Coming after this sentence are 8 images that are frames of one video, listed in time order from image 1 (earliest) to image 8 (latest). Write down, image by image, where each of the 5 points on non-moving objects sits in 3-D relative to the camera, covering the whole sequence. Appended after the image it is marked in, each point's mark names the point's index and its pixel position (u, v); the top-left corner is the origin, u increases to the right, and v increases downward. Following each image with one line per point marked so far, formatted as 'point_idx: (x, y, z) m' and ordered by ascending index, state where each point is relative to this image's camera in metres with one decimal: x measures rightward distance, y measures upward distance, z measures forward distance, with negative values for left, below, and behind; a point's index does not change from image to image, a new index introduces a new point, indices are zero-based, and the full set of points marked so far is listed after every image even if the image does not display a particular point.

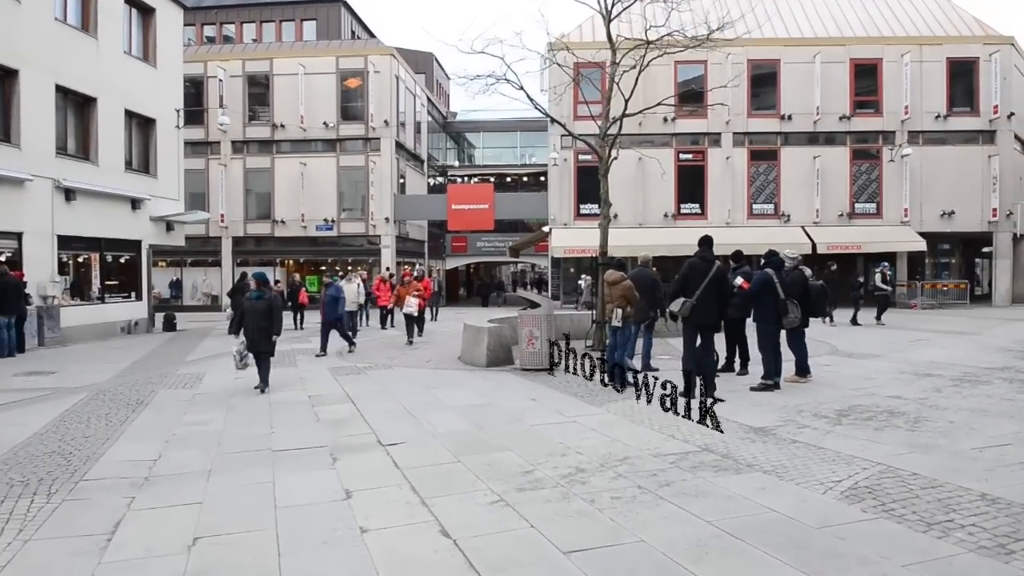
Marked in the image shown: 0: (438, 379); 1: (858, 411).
0: (-1.0, -1.3, +11.5) m
1: (+3.7, -1.3, +8.7) m
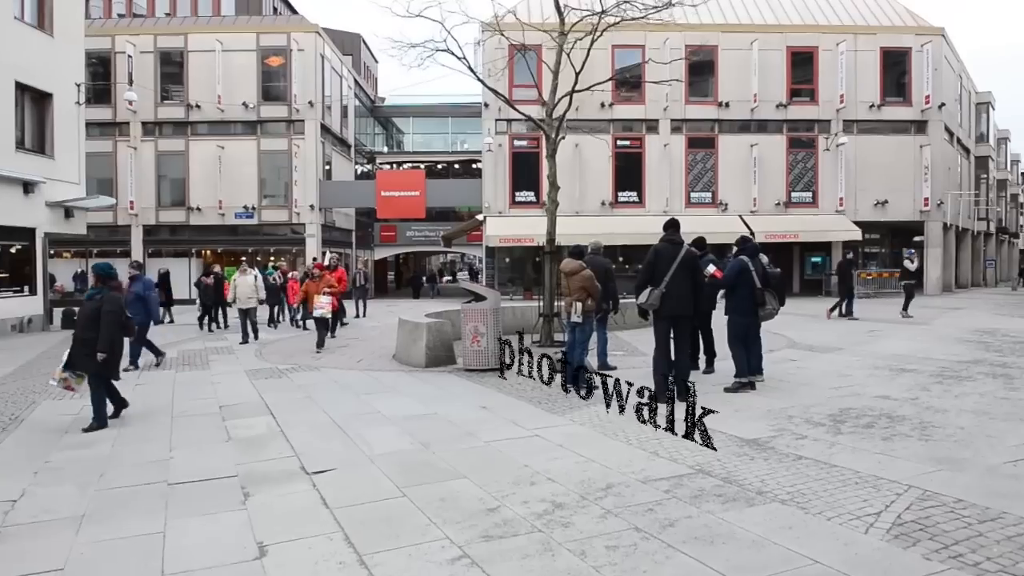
0: (-1.7, -1.2, +10.1) m
1: (+3.2, -1.2, +7.7) m
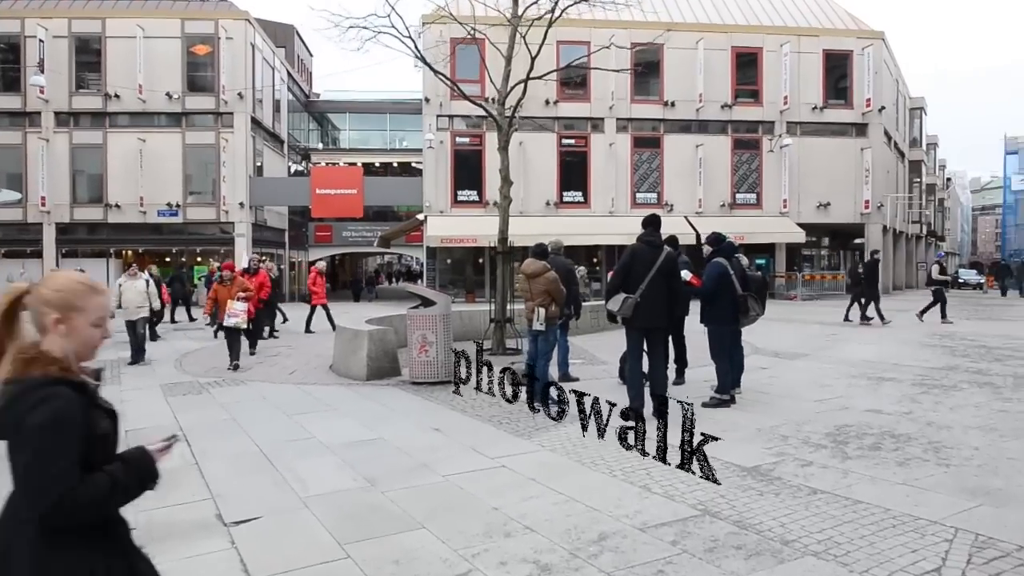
0: (-2.2, -1.2, +8.9) m
1: (+2.9, -1.2, +6.9) m
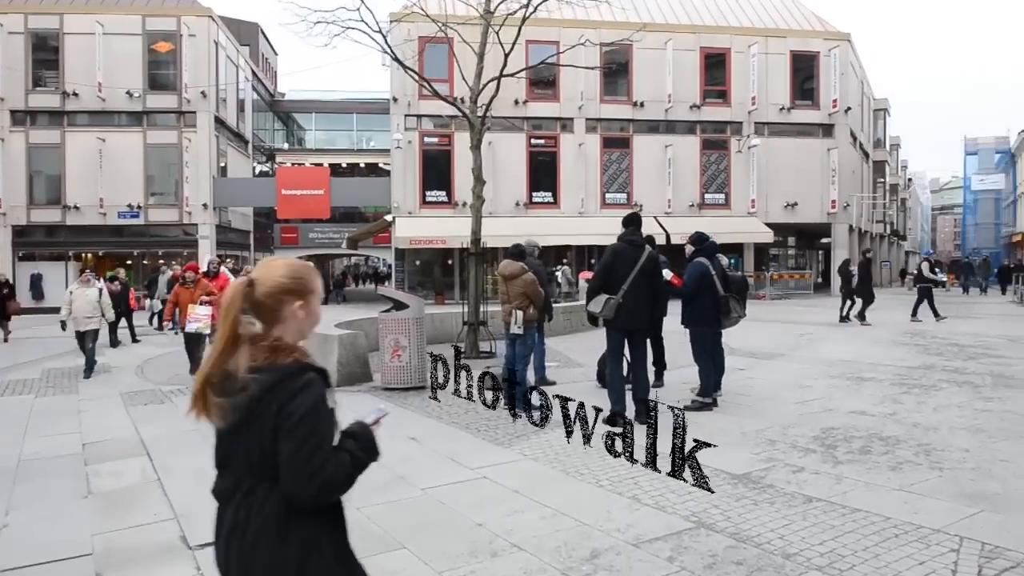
0: (-2.5, -1.2, +8.6) m
1: (+2.7, -1.2, +6.7) m
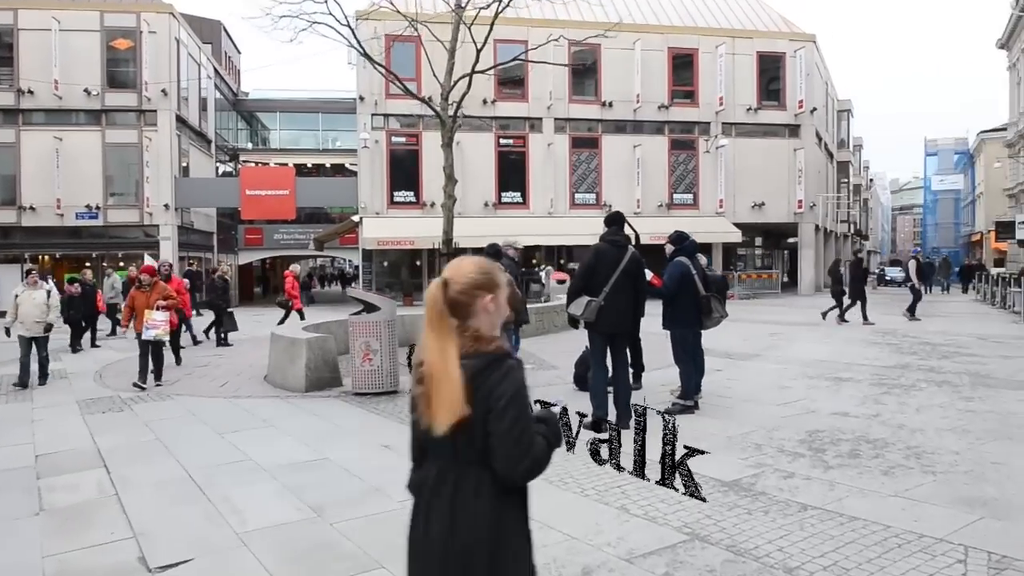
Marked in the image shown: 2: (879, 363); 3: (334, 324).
0: (-2.7, -1.2, +8.2) m
1: (+2.5, -1.2, +6.6) m
2: (+5.1, -1.0, +11.5) m
3: (-2.5, -0.5, +11.5) m
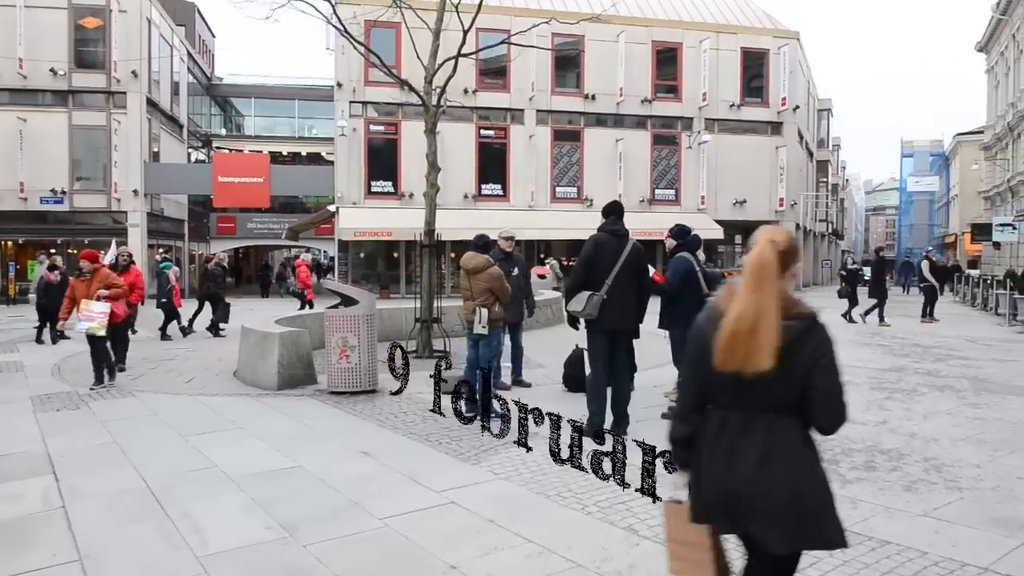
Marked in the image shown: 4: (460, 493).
0: (-2.8, -1.2, +7.6) m
1: (+2.5, -1.2, +6.2) m
2: (+4.9, -1.0, +11.1) m
3: (-2.7, -0.4, +10.9) m
4: (-0.3, -1.3, +5.1) m
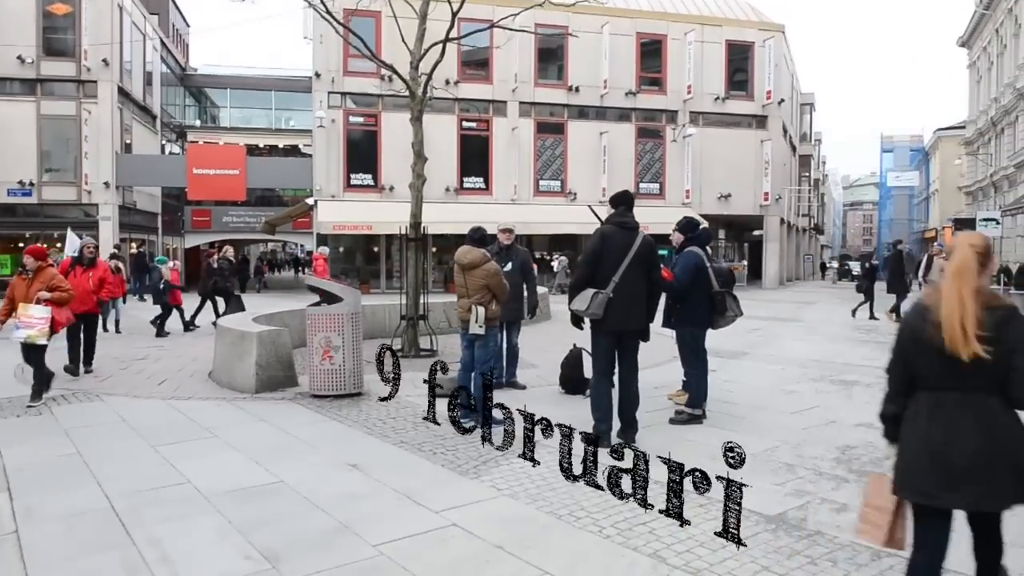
0: (-2.8, -1.1, +7.0) m
1: (+2.5, -1.2, +5.7) m
2: (+4.8, -1.0, +10.8) m
3: (-2.8, -0.3, +10.3) m
4: (-0.3, -1.2, +4.6) m
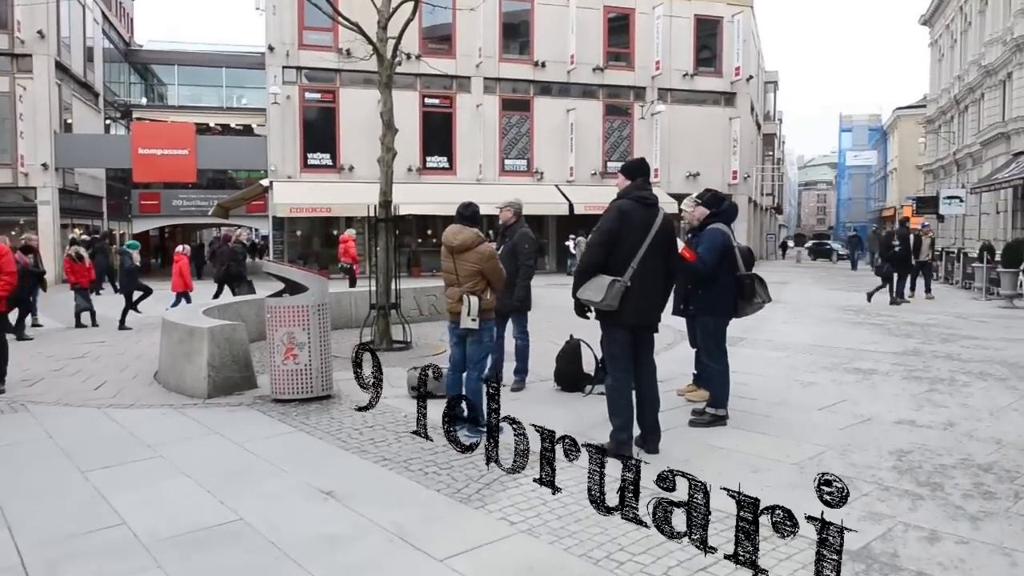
0: (-2.9, -1.1, +6.0) m
1: (+2.5, -1.1, +4.9) m
2: (+4.6, -0.7, +10.1) m
3: (-3.0, -0.2, +9.2) m
4: (-0.2, -1.2, +3.6) m
